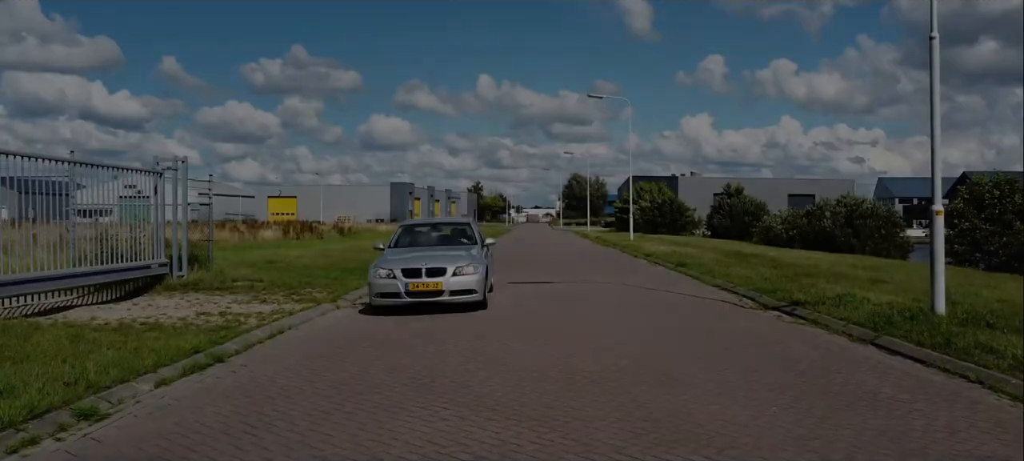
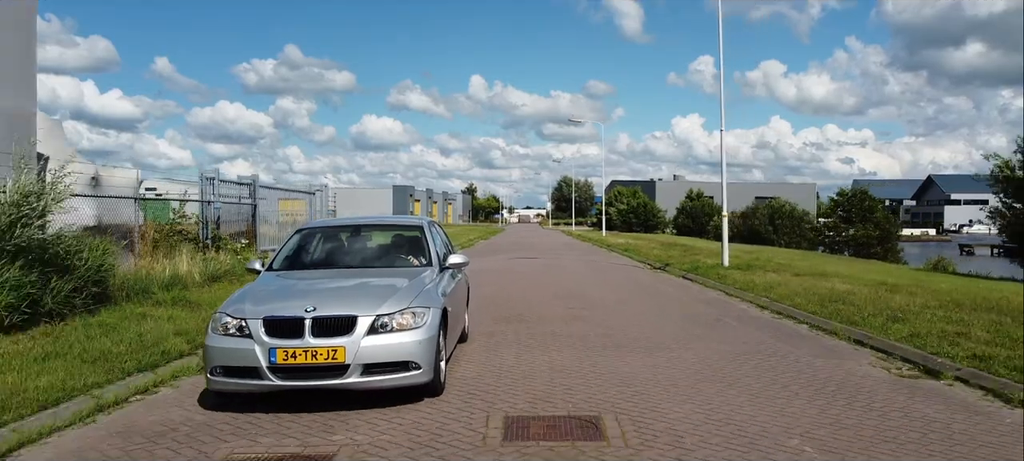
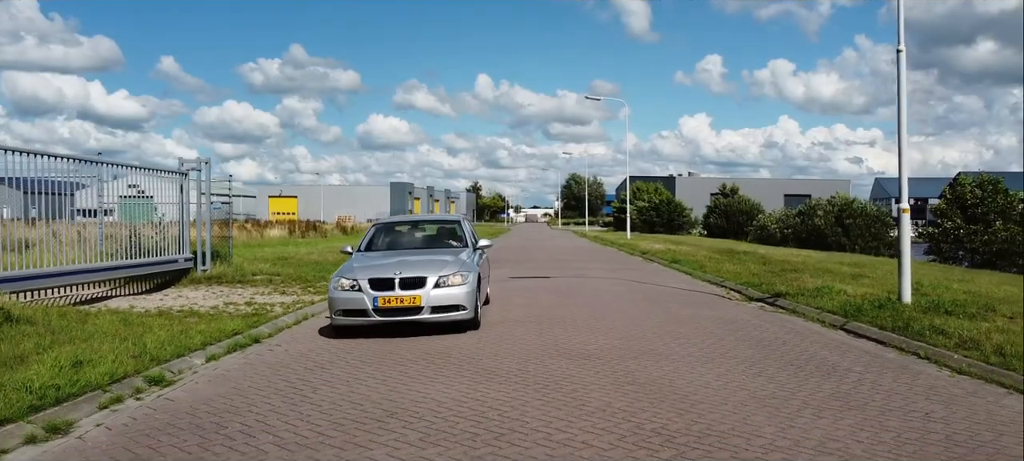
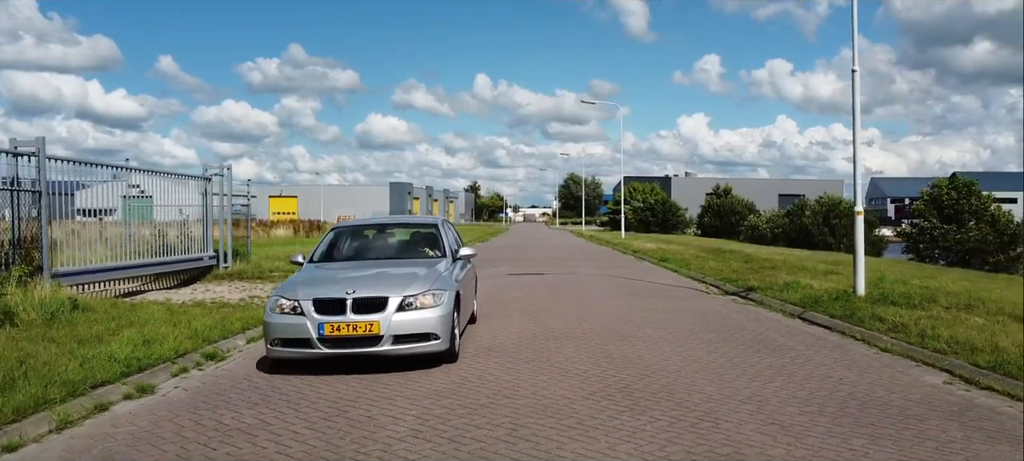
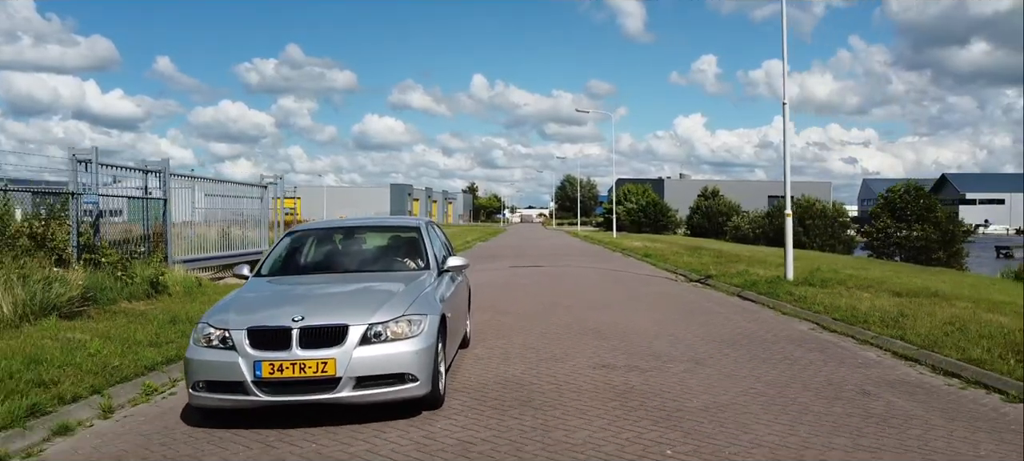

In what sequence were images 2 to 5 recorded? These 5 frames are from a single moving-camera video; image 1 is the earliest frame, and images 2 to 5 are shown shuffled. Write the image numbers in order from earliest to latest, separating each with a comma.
3, 4, 5, 2
